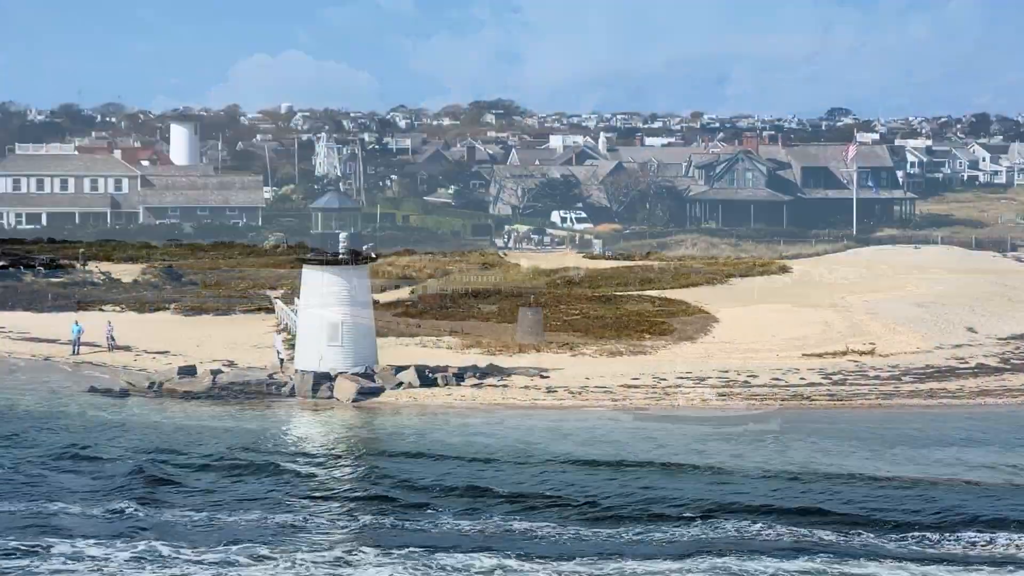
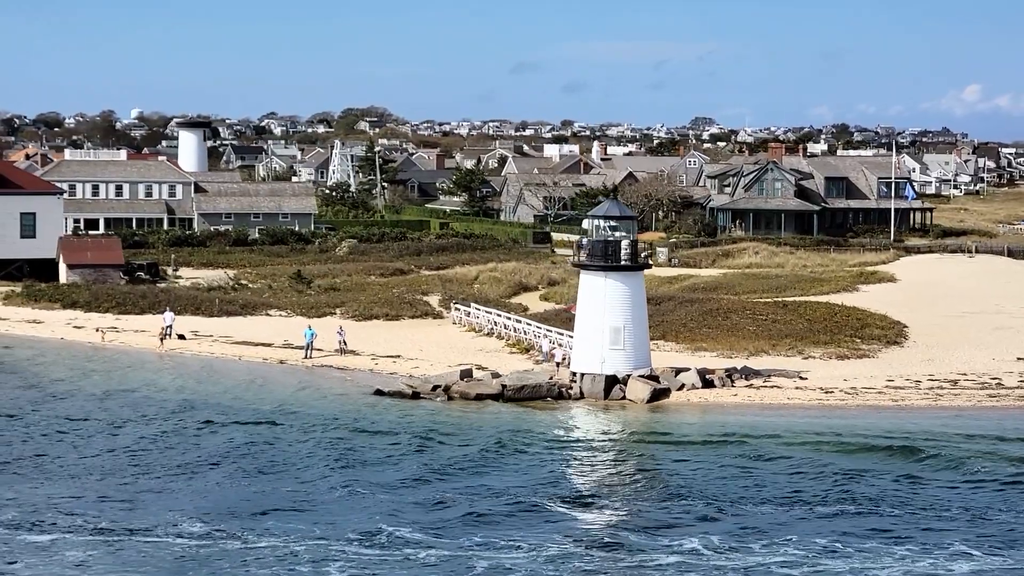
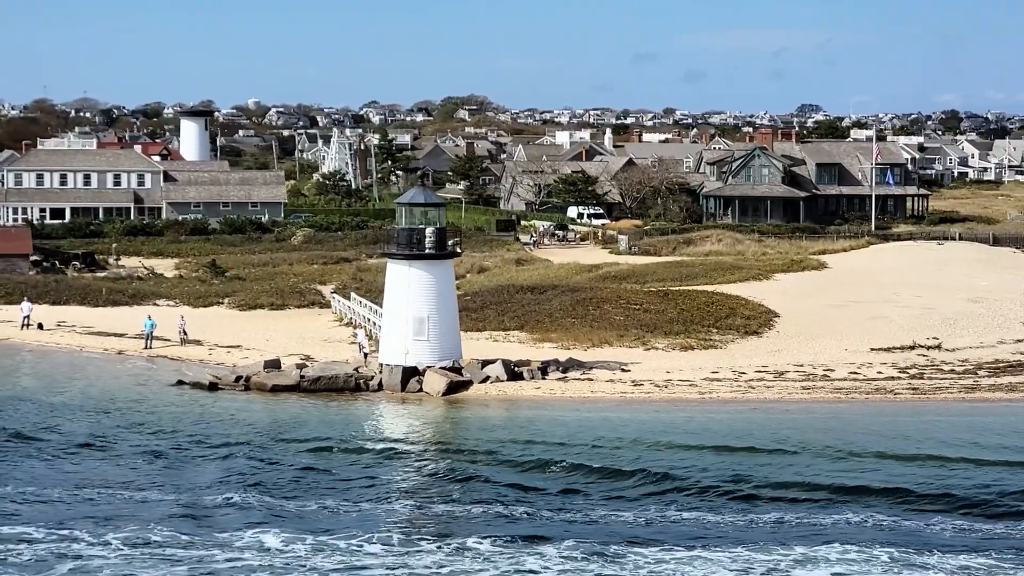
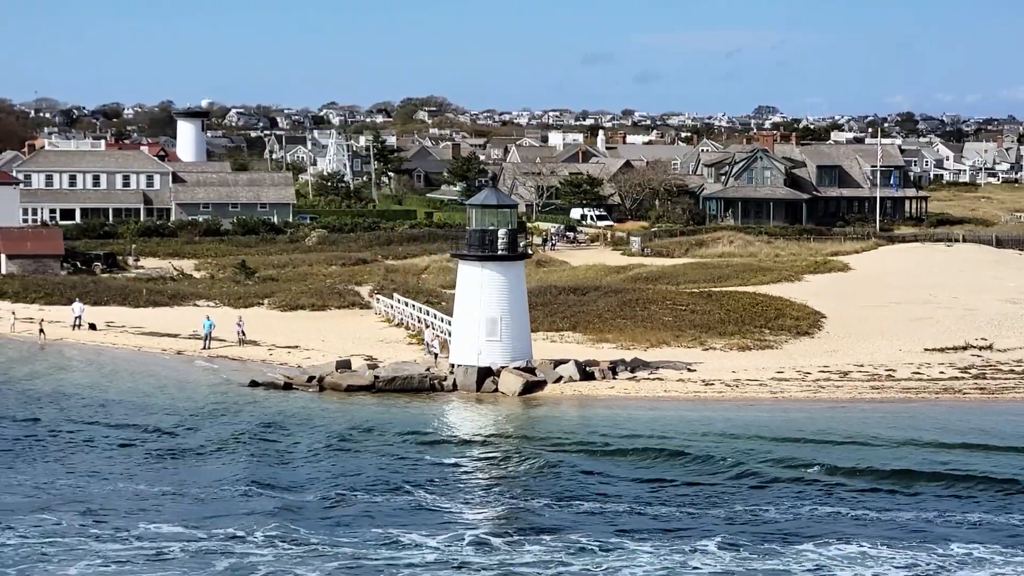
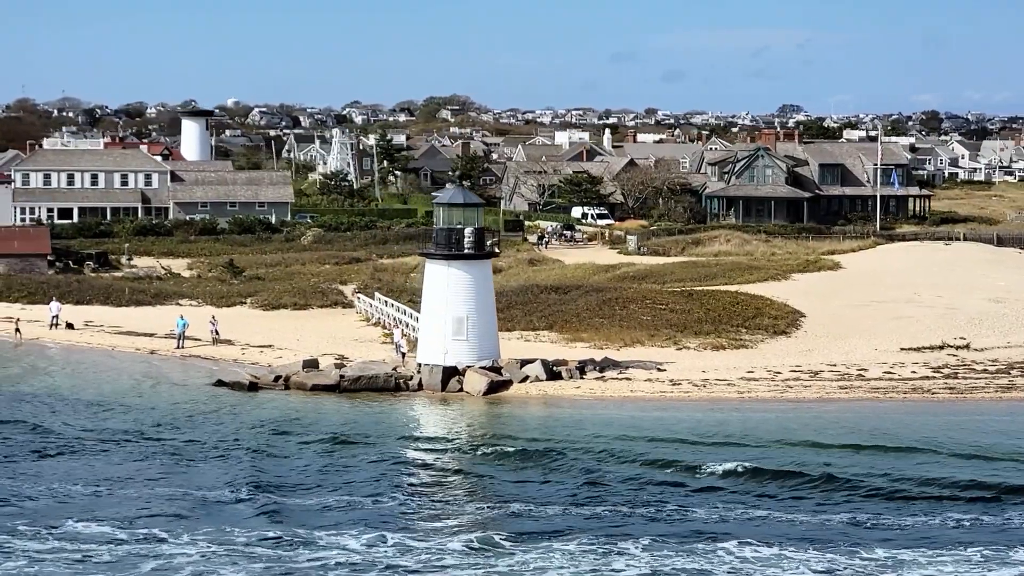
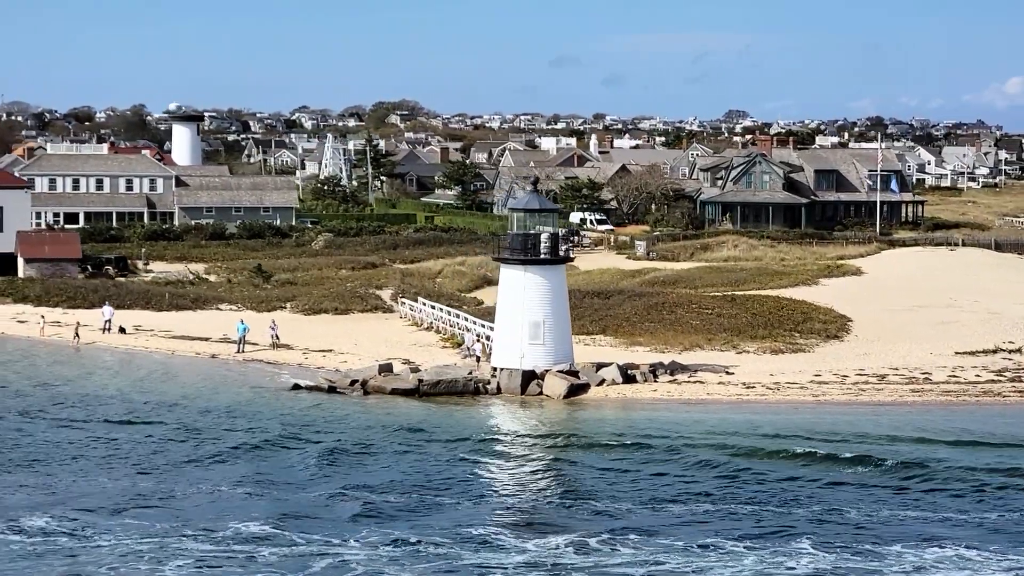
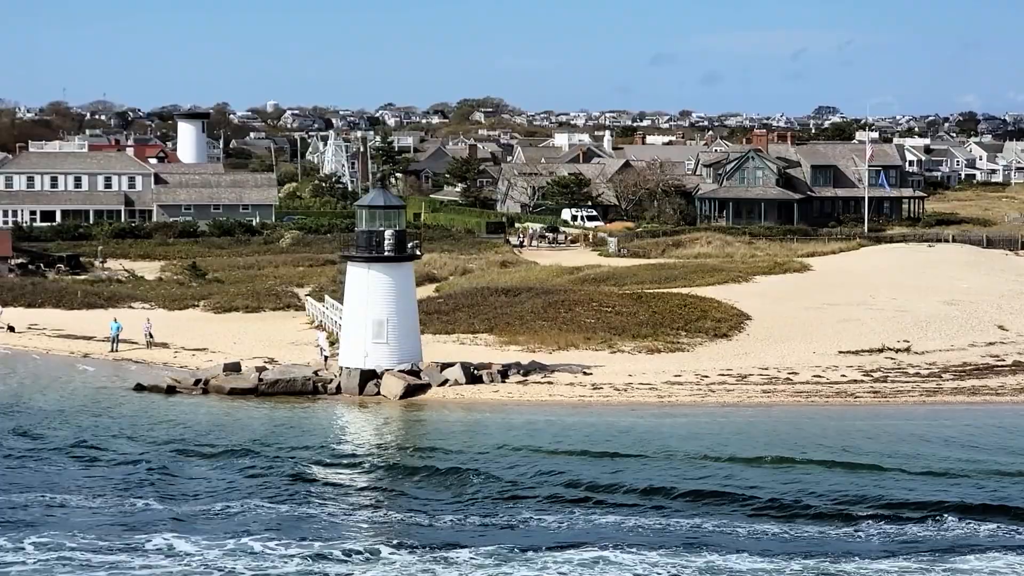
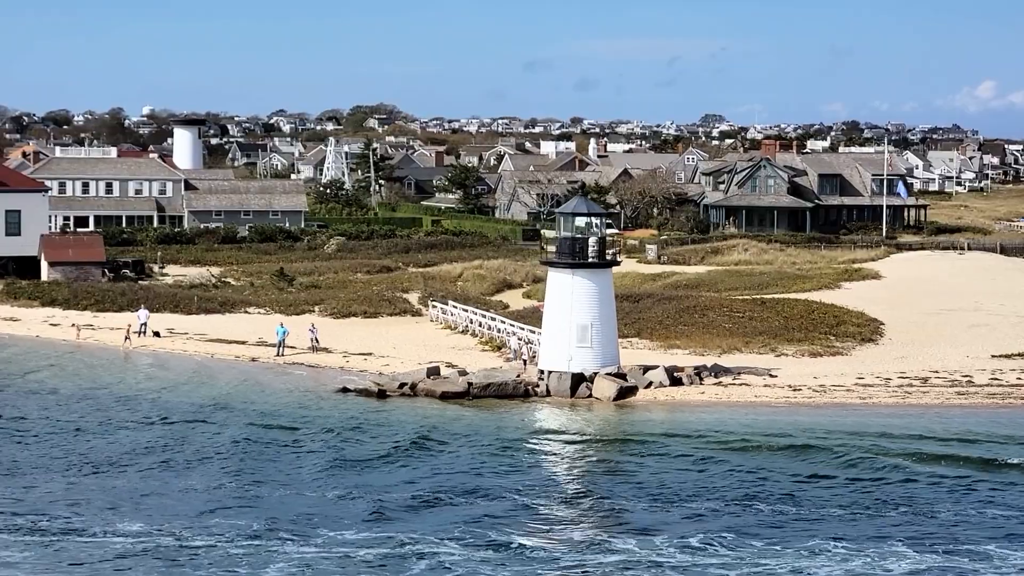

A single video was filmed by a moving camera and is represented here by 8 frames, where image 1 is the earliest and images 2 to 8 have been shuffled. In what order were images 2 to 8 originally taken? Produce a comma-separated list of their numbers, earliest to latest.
7, 3, 5, 4, 6, 8, 2
